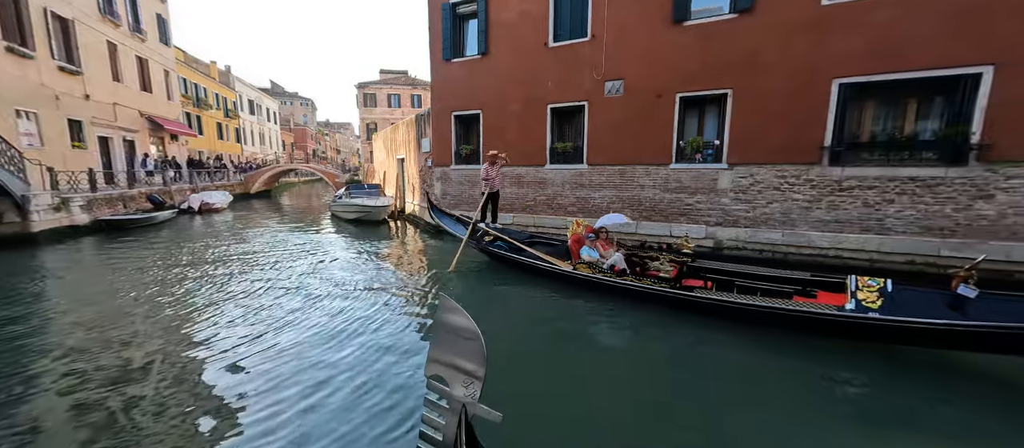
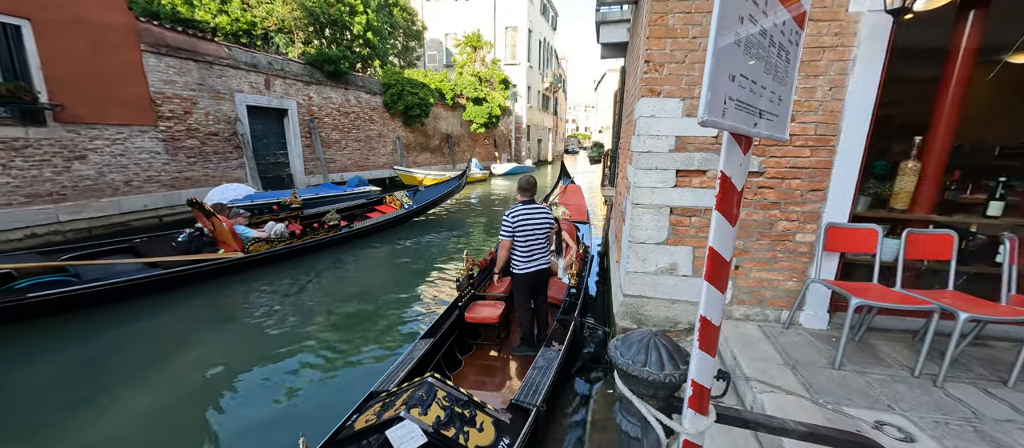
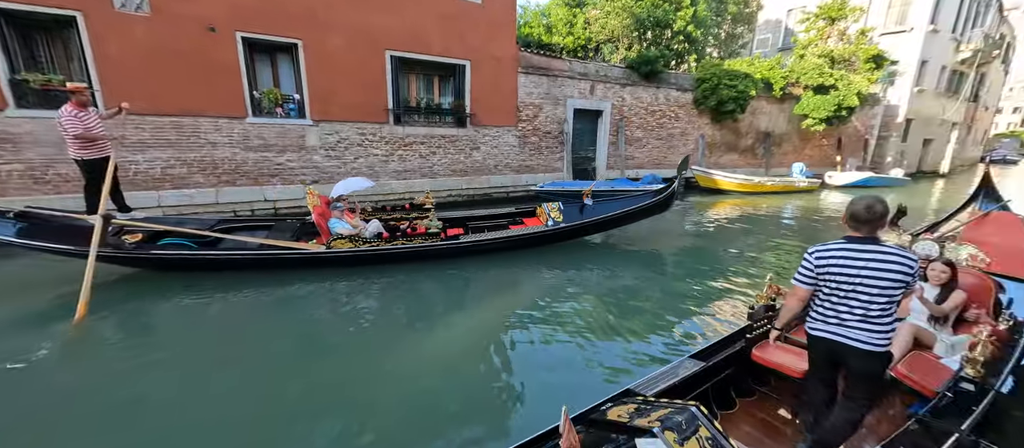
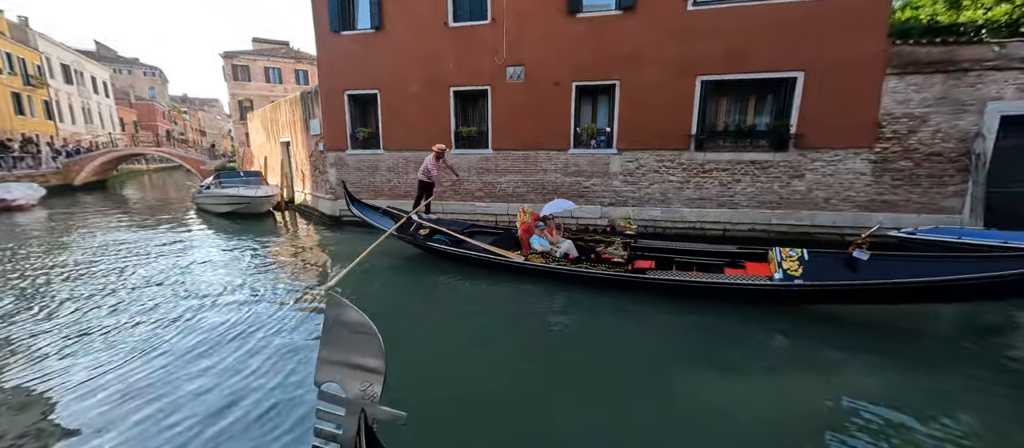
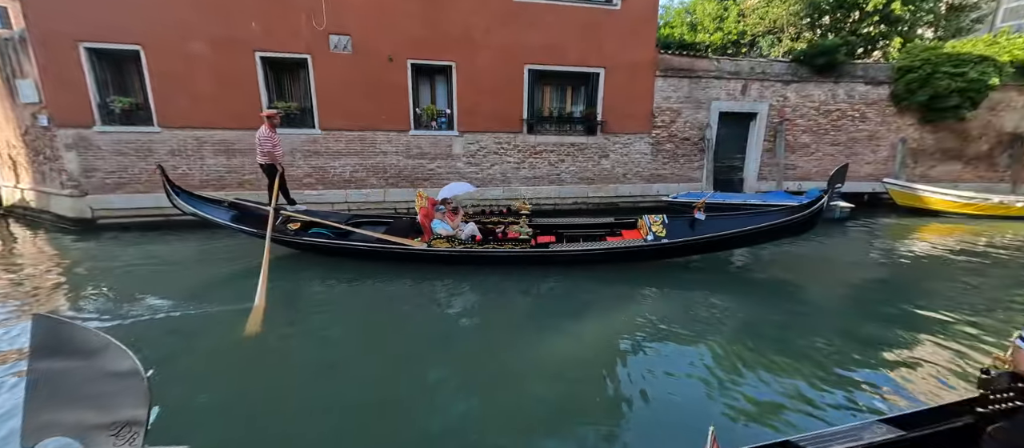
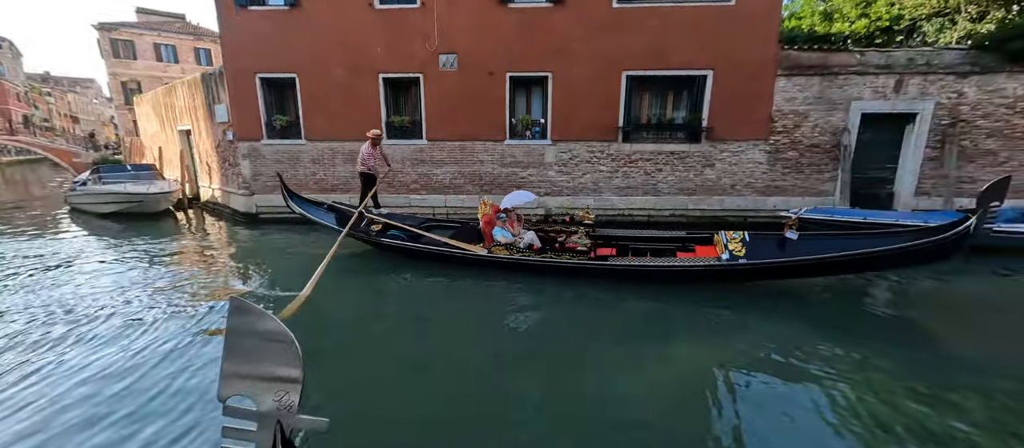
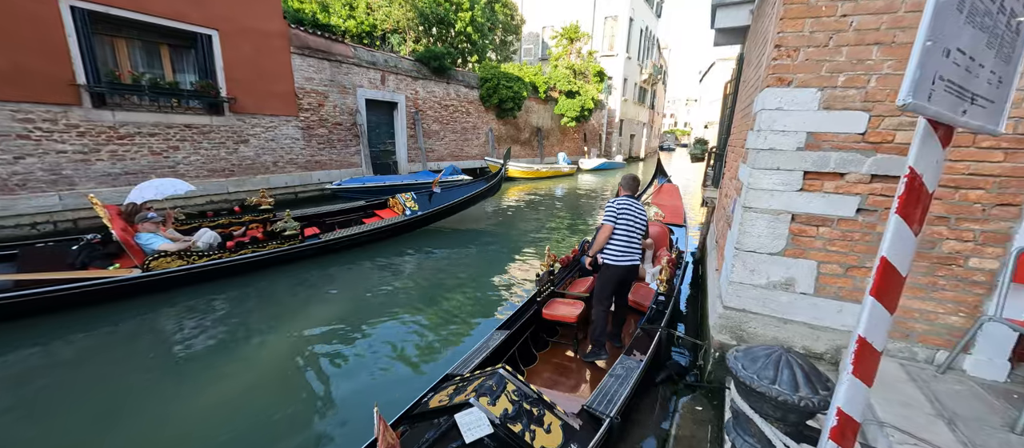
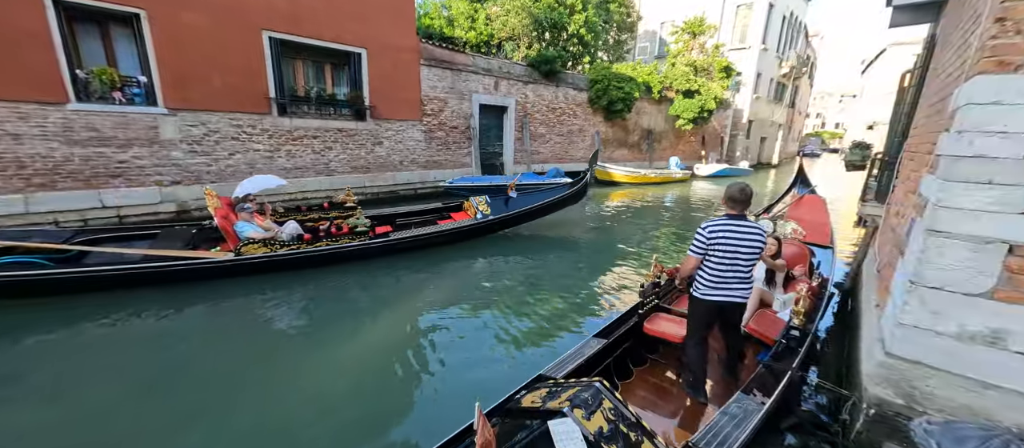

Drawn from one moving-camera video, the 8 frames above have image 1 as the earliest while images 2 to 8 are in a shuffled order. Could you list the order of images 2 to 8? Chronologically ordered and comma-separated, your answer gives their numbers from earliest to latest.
4, 6, 5, 3, 8, 7, 2
